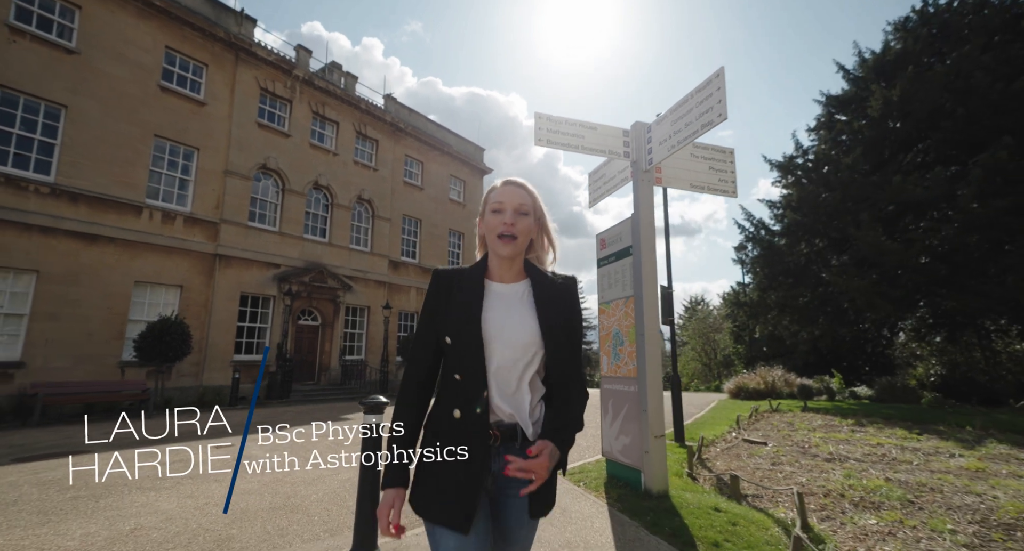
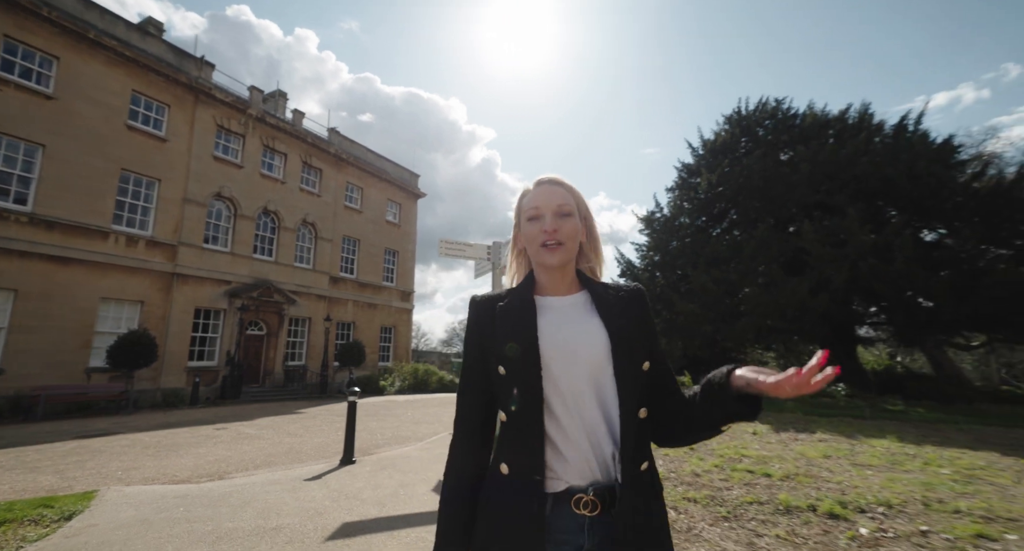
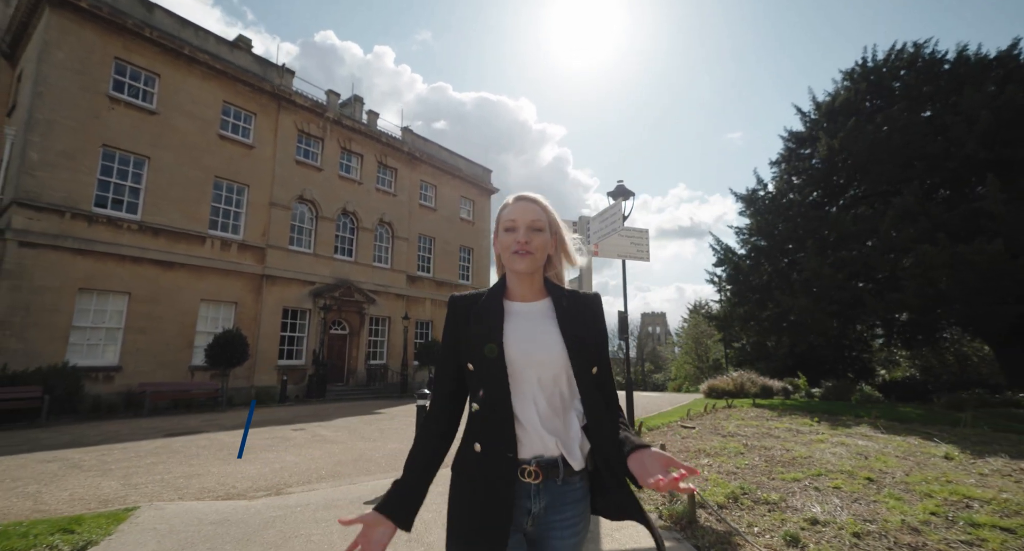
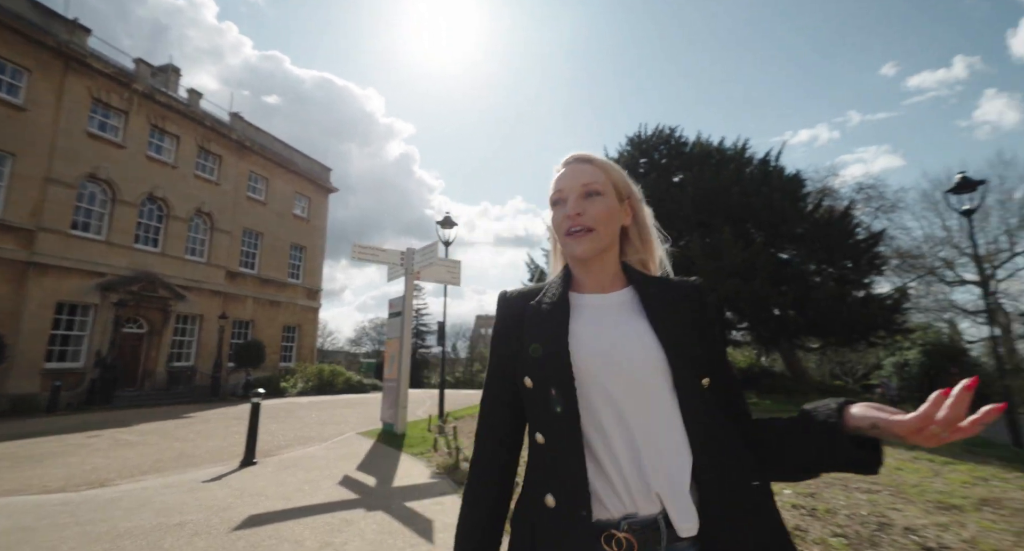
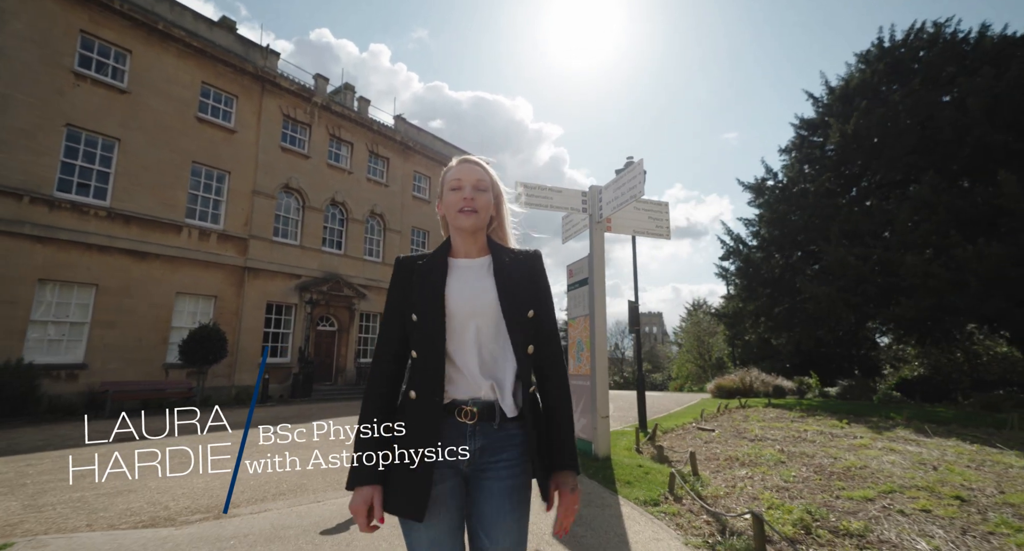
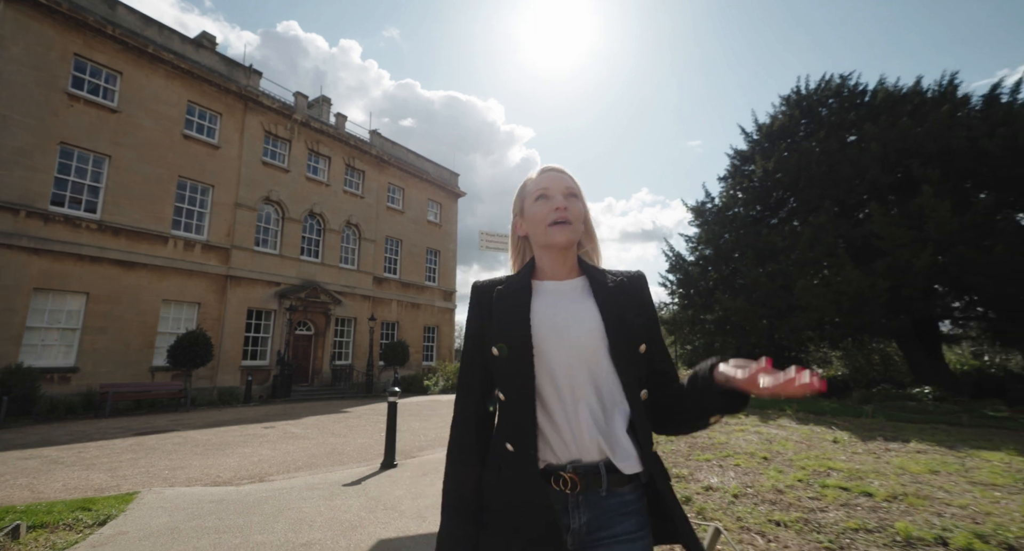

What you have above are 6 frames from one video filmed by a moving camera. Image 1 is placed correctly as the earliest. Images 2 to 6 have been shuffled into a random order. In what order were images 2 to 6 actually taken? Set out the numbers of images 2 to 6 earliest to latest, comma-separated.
5, 3, 6, 2, 4
